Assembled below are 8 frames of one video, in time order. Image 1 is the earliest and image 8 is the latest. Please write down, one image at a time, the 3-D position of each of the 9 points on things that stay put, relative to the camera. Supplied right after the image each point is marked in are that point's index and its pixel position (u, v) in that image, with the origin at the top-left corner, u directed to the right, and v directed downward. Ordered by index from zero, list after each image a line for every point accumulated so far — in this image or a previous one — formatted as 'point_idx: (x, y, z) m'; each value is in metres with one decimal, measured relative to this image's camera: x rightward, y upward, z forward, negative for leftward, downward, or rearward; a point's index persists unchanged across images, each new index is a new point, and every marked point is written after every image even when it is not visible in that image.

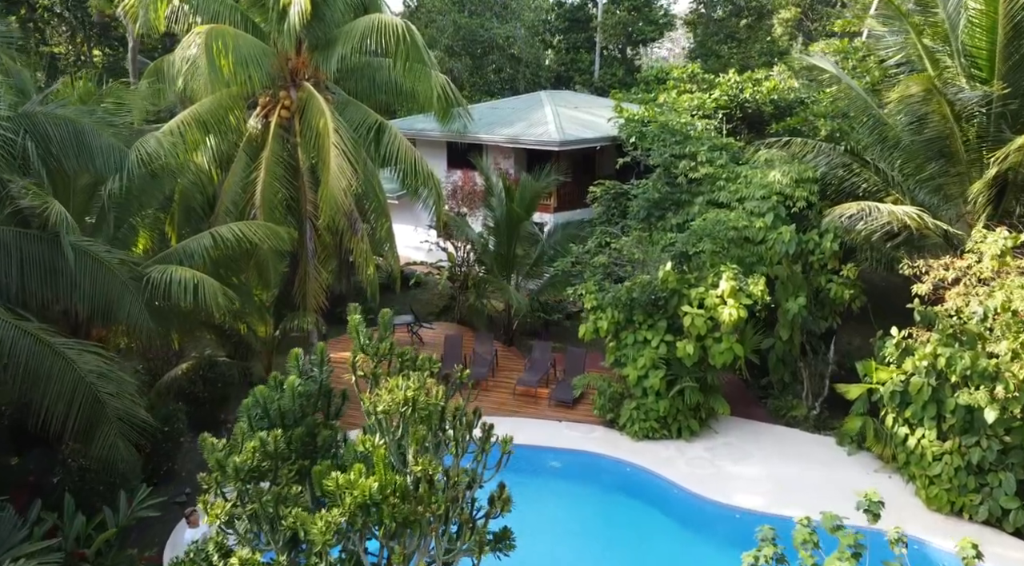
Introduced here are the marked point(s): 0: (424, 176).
0: (-1.3, +1.5, +11.9) m
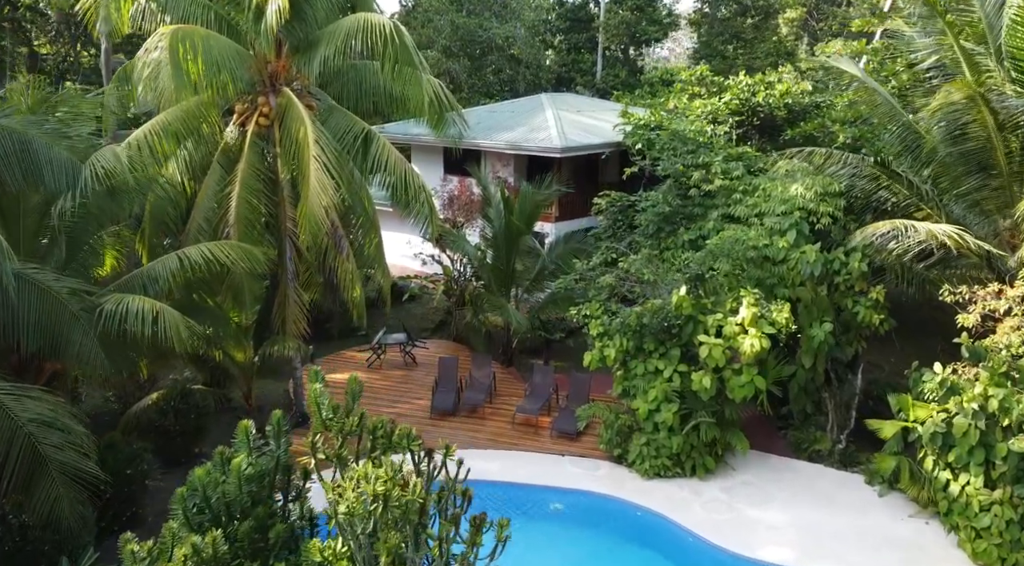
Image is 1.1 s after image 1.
0: (-1.3, +1.3, +11.0) m
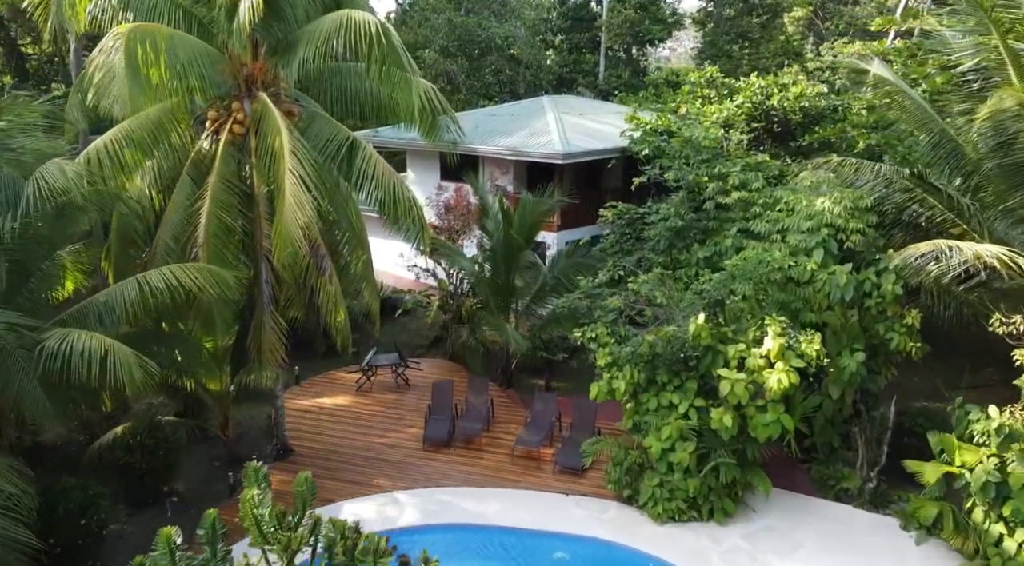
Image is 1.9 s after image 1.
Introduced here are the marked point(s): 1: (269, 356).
0: (-1.3, +1.0, +10.0) m
1: (-2.8, -0.8, +9.3) m
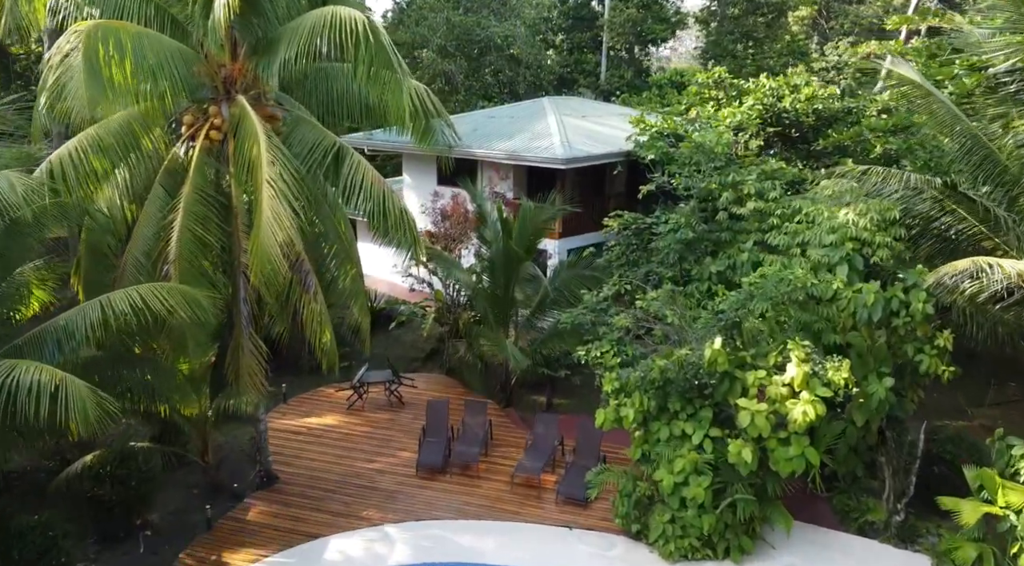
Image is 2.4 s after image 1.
0: (-1.3, +0.8, +9.3) m
1: (-2.8, -1.0, +8.6) m
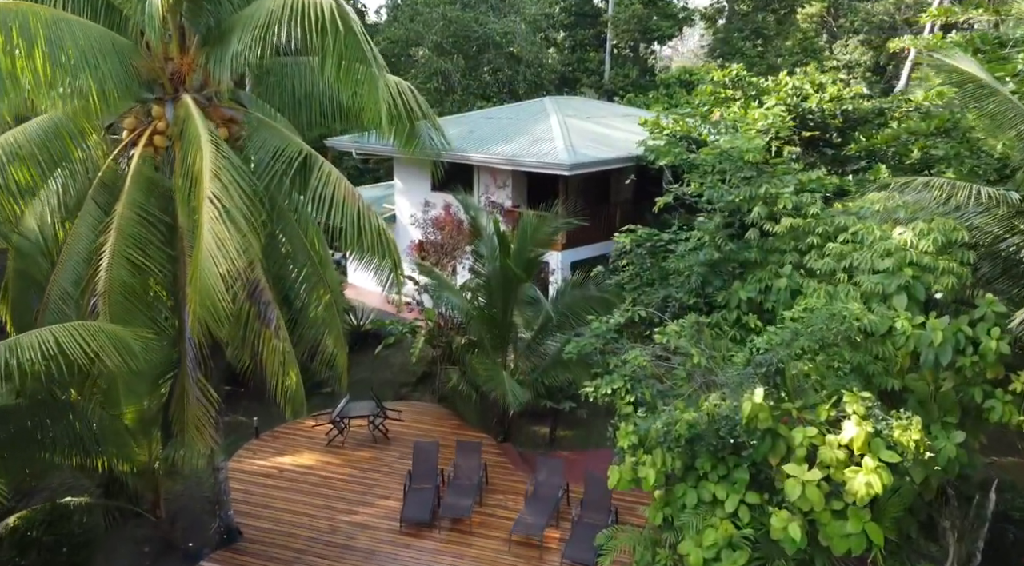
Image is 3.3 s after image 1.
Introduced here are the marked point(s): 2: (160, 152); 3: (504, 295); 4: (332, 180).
0: (-1.4, +0.5, +8.0) m
1: (-2.8, -1.3, +7.2) m
2: (-3.3, +1.2, +7.6) m
3: (-0.1, -0.2, +11.1) m
4: (-1.7, +1.0, +7.8) m
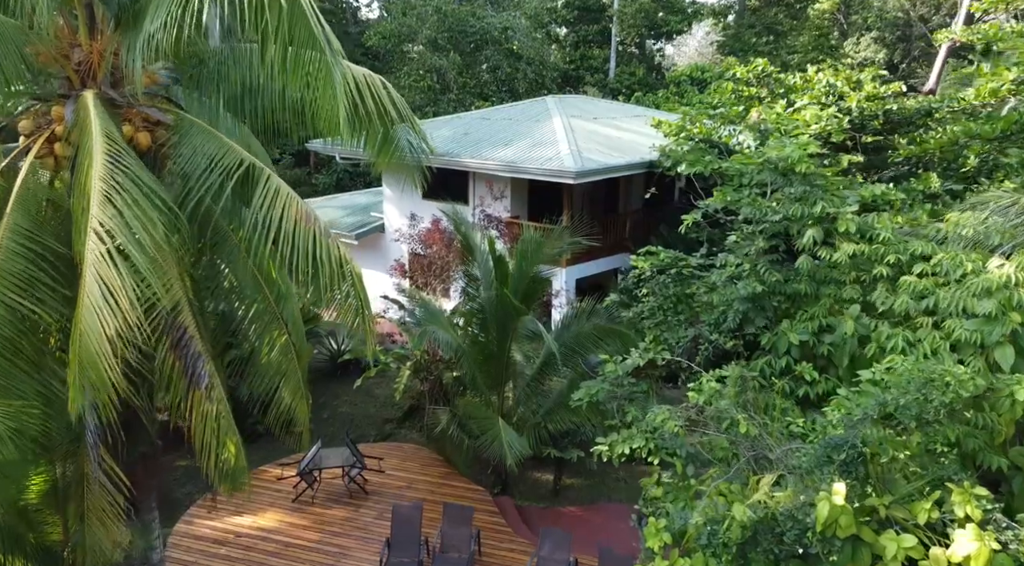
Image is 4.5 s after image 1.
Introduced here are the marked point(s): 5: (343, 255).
0: (-1.4, +0.1, +6.3) m
1: (-2.8, -1.7, +5.6) m
2: (-3.3, +0.9, +6.0) m
3: (-0.1, -0.5, +9.5) m
4: (-1.8, +0.6, +6.2) m
5: (-1.3, +0.2, +6.4) m
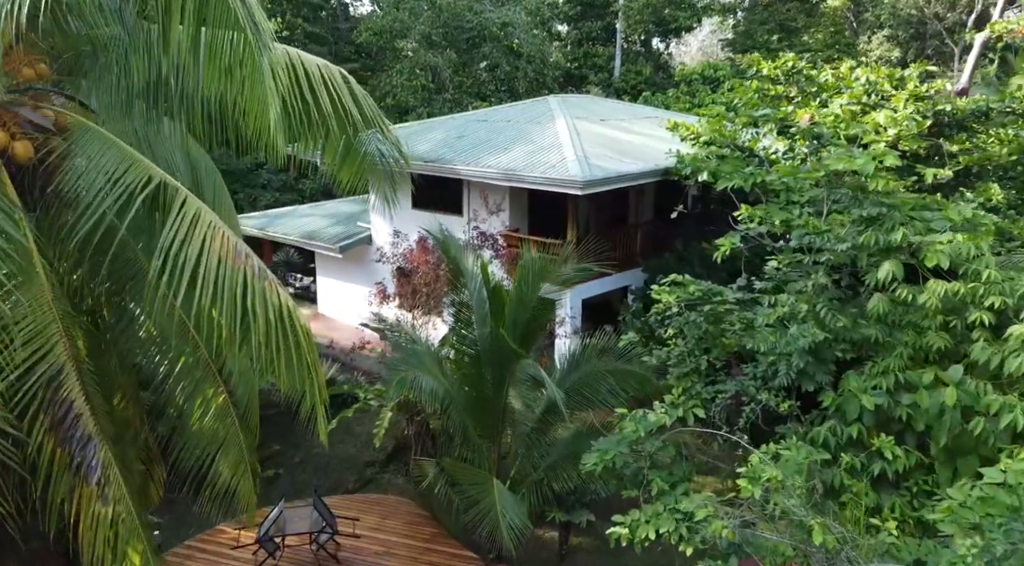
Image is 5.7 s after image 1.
0: (-1.4, -0.2, +4.8) m
1: (-2.9, -2.0, +4.1) m
2: (-3.3, +0.5, +4.5) m
3: (-0.2, -0.8, +8.0) m
4: (-1.8, +0.3, +4.7) m
5: (-1.3, -0.1, +4.9) m
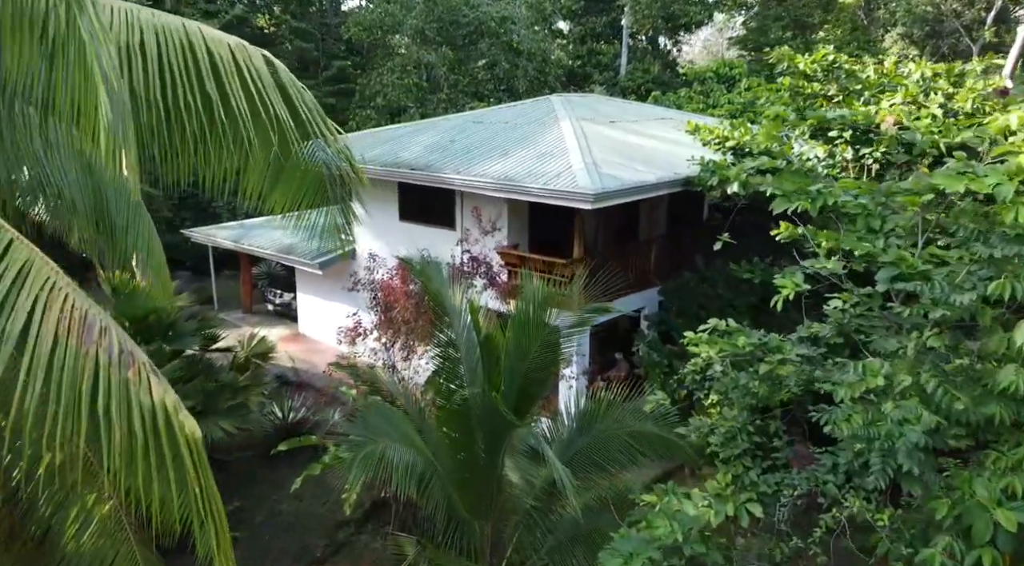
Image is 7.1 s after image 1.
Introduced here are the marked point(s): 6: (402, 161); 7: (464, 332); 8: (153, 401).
0: (-1.4, -0.5, +3.2) m
1: (-2.9, -2.3, +2.5) m
2: (-3.3, +0.2, +2.9) m
3: (-0.2, -1.2, +6.4) m
4: (-1.8, 0.0, +3.1) m
5: (-1.4, -0.4, +3.3) m
6: (-1.5, +1.7, +11.4) m
7: (-0.4, -0.4, +6.4) m
8: (-1.4, -0.4, +3.3) m
